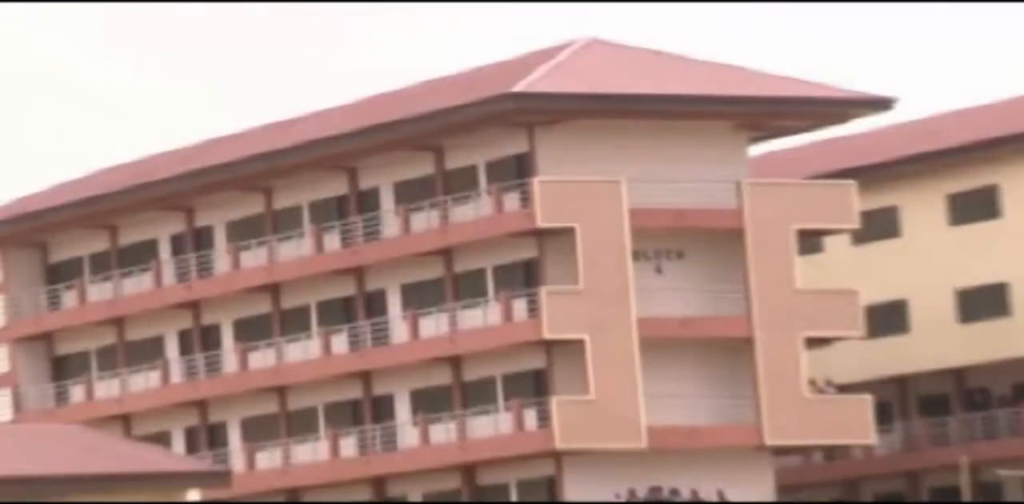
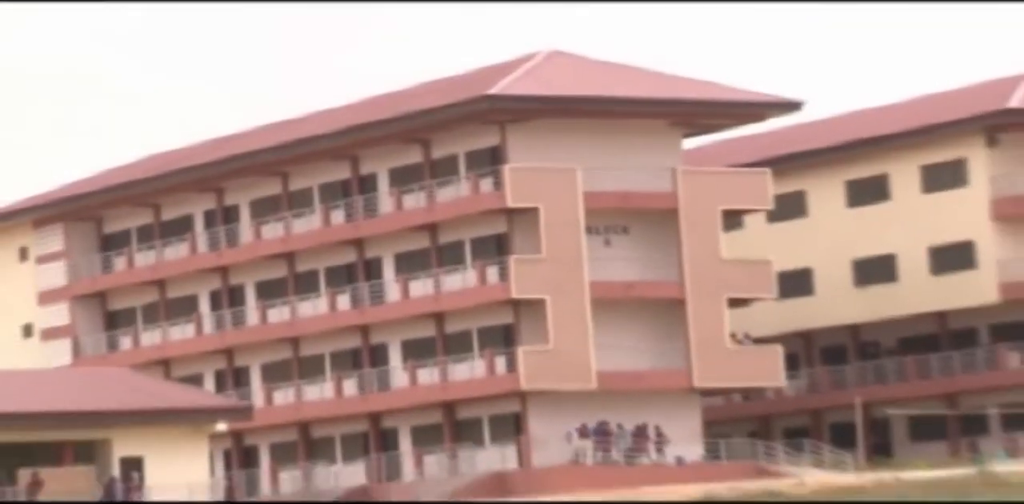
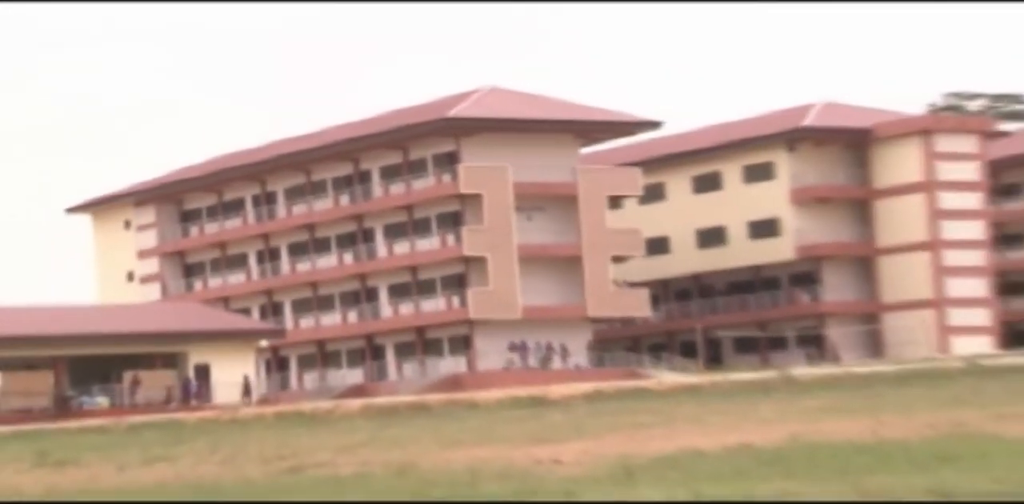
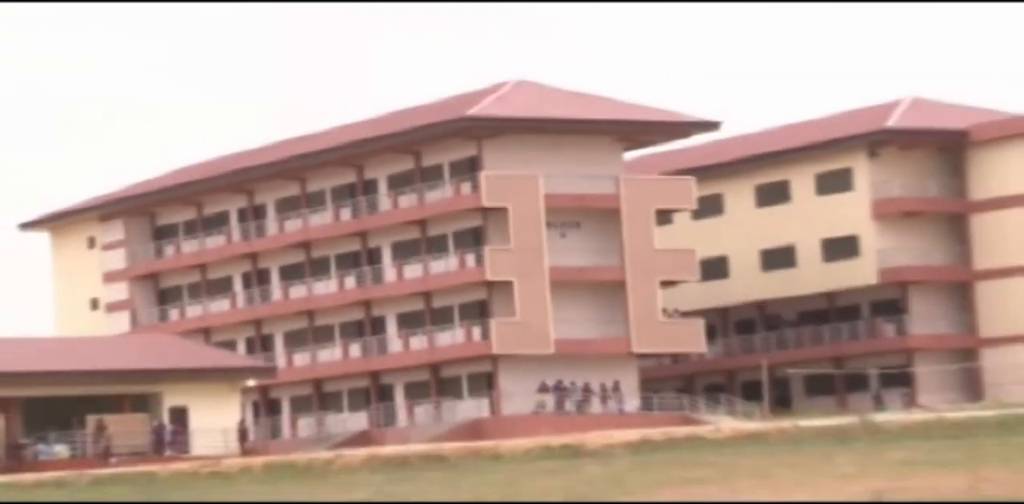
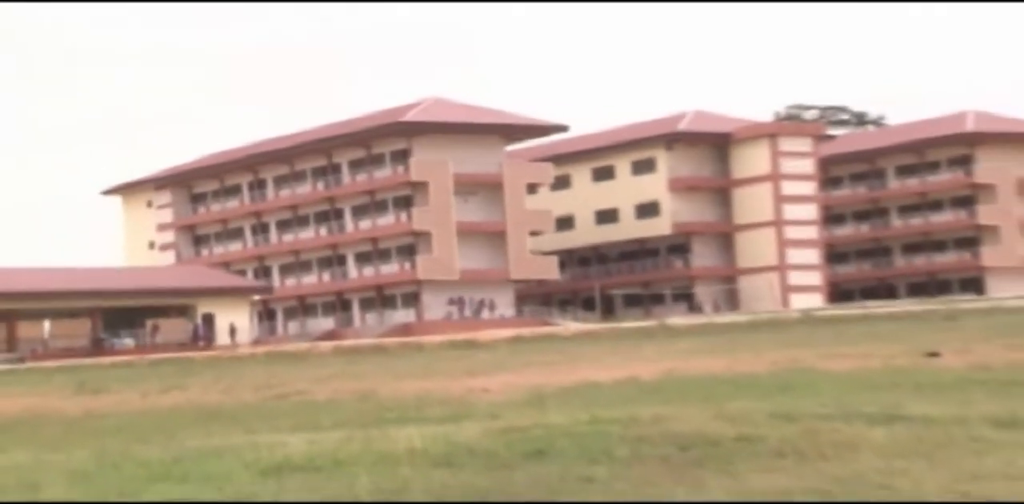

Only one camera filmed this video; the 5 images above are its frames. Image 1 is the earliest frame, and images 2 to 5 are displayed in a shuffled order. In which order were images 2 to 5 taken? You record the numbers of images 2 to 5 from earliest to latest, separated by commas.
2, 4, 3, 5
